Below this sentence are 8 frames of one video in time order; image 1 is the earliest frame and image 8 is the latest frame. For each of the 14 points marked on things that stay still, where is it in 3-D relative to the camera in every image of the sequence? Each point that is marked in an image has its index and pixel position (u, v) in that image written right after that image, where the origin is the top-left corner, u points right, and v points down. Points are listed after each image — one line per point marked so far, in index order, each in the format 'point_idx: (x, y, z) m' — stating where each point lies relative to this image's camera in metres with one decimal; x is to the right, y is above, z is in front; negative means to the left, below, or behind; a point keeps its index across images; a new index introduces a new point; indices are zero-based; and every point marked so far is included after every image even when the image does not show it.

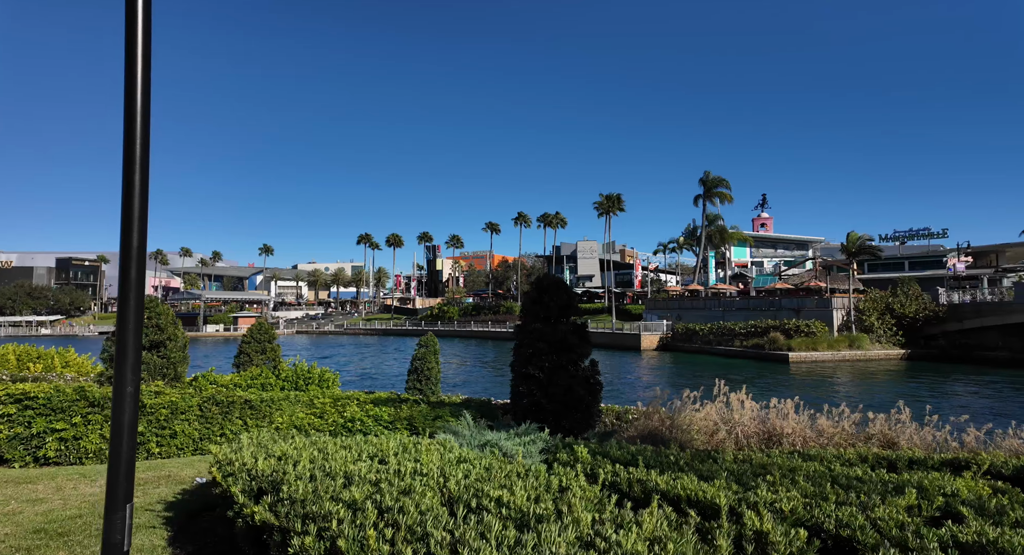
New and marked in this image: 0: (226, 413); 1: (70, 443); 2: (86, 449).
0: (-5.0, -2.3, +11.2) m
1: (-6.5, -2.4, +9.6) m
2: (-6.3, -2.6, +9.6) m
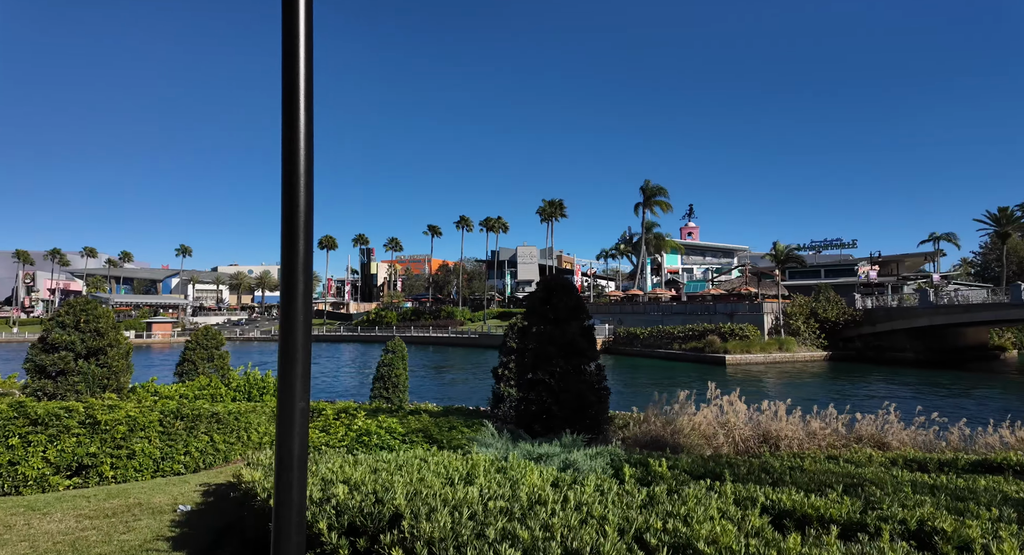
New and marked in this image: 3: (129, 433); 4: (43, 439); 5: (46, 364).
0: (-5.0, -2.3, +10.1) m
1: (-6.4, -2.4, +8.3) m
2: (-6.2, -2.5, +8.3) m
3: (-5.4, -2.2, +9.2) m
4: (-6.0, -2.1, +8.5) m
5: (-9.0, -1.6, +12.9) m
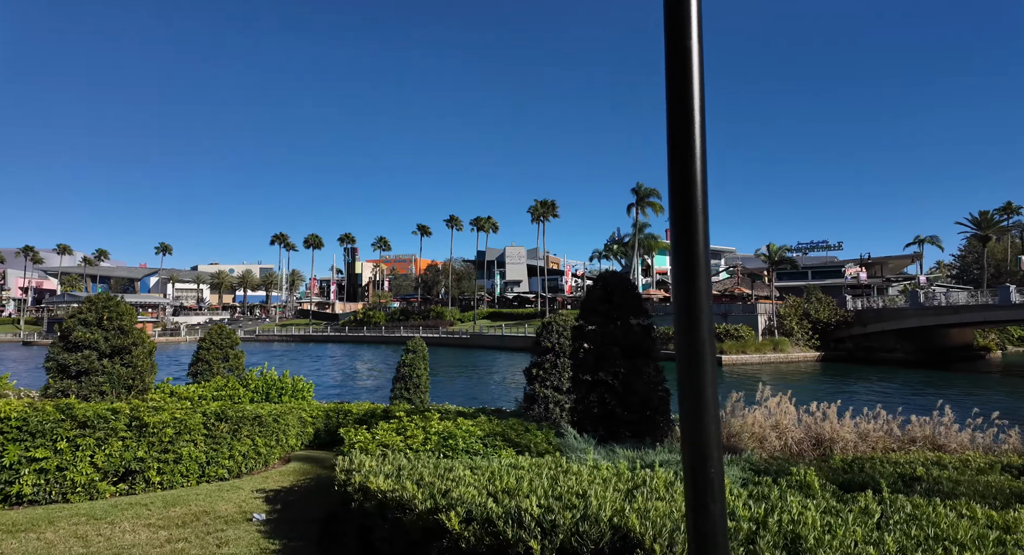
0: (-4.1, -2.2, +9.7) m
1: (-5.5, -2.3, +7.8) m
2: (-5.3, -2.5, +7.9) m
3: (-4.5, -2.1, +8.8) m
4: (-5.1, -2.0, +8.0) m
5: (-8.2, -1.6, +12.3) m
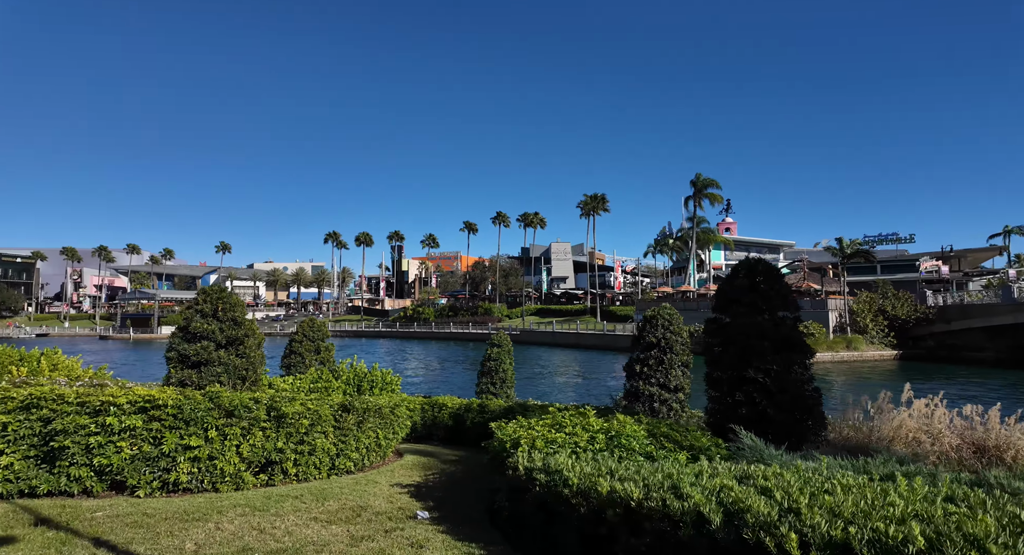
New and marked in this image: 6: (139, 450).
0: (-2.2, -2.1, +9.5) m
1: (-3.7, -2.2, +7.8) m
2: (-3.5, -2.3, +7.8) m
3: (-2.7, -2.0, +8.7) m
4: (-3.3, -1.9, +7.9) m
5: (-6.1, -1.4, +12.5) m
6: (-4.3, -2.0, +7.5) m
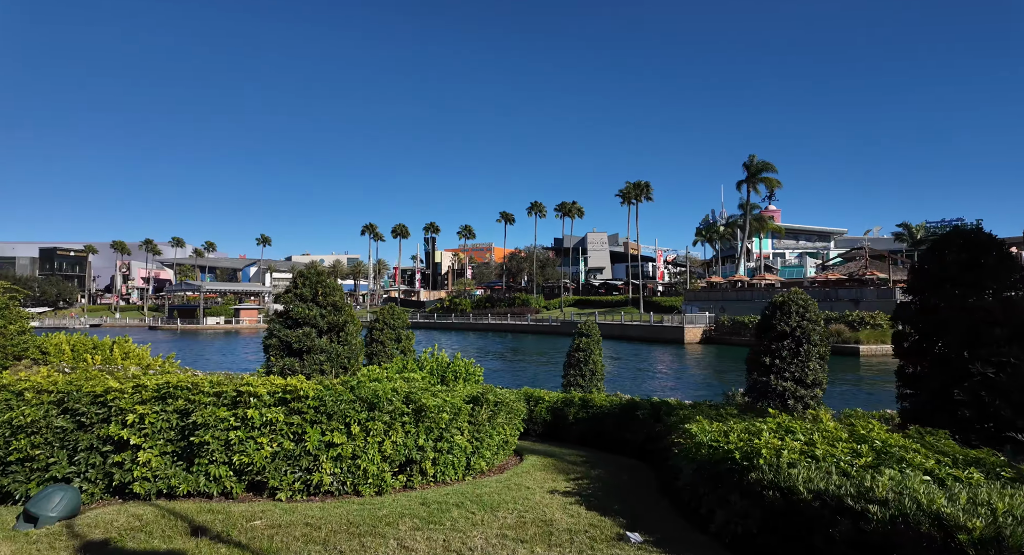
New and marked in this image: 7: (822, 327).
0: (-0.2, -1.8, +8.6) m
1: (-1.8, -2.0, +6.9) m
2: (-1.6, -2.1, +7.0) m
3: (-0.7, -1.7, +7.8) m
4: (-1.4, -1.7, +7.1) m
5: (-3.9, -1.1, +11.7) m
6: (-2.4, -1.7, +6.7) m
7: (+5.6, -0.9, +12.0) m
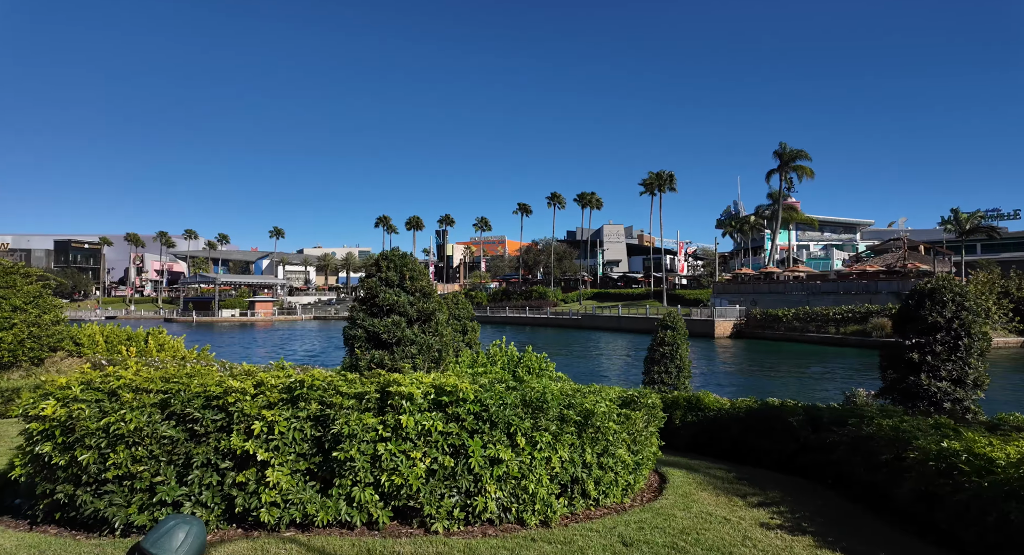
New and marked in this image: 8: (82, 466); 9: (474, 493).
0: (+1.5, -1.6, +7.2) m
1: (0.0, -1.8, +5.6) m
2: (+0.2, -1.9, +5.6) m
3: (+1.1, -1.5, +6.4) m
4: (+0.4, -1.4, +5.7) m
5: (-2.1, -0.9, +10.4) m
6: (-0.6, -1.5, +5.3) m
7: (+7.5, -0.7, +10.5) m
8: (-3.4, -1.5, +5.3) m
9: (-0.3, -1.7, +5.4) m
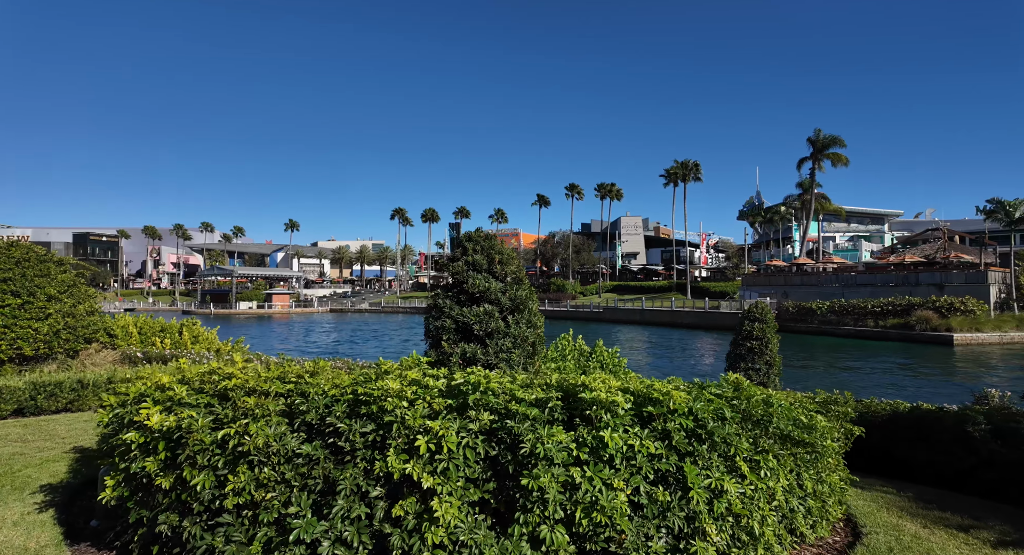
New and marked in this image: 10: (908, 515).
0: (+3.0, -1.4, +5.9) m
1: (+1.4, -1.6, +4.4) m
2: (+1.6, -1.7, +4.4) m
3: (+2.5, -1.3, +5.2) m
4: (+1.8, -1.3, +4.5) m
5: (-0.6, -0.6, +9.2) m
6: (+0.8, -1.4, +4.1) m
7: (+9.0, -0.4, +9.1) m
8: (-2.0, -1.3, +4.1) m
9: (+1.1, -1.6, +4.2) m
10: (+3.8, -2.2, +6.1) m
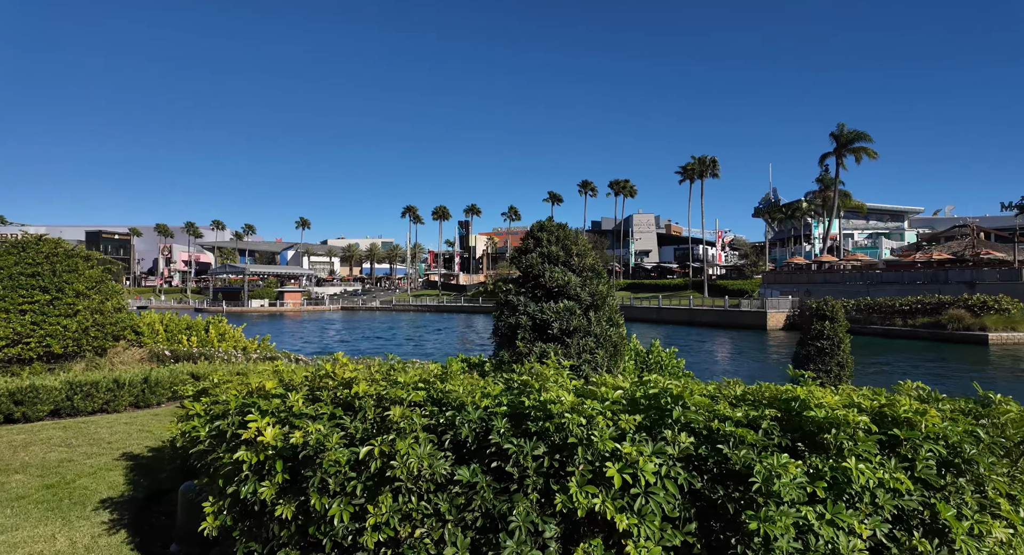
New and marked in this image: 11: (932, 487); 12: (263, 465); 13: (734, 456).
0: (+4.1, -1.3, +5.2) m
1: (+2.4, -1.5, +3.6) m
2: (+2.6, -1.6, +3.6) m
3: (+3.5, -1.3, +4.4) m
4: (+2.9, -1.2, +3.7) m
5: (+0.5, -0.6, +8.5) m
6: (+1.8, -1.3, +3.4) m
7: (+10.1, -0.4, +8.3) m
8: (-1.0, -1.3, +3.4) m
9: (+2.1, -1.5, +3.4) m
10: (+4.8, -2.1, +5.3) m
11: (+2.1, -1.0, +3.3) m
12: (-1.4, -1.0, +3.6) m
13: (+1.0, -0.9, +3.2) m
